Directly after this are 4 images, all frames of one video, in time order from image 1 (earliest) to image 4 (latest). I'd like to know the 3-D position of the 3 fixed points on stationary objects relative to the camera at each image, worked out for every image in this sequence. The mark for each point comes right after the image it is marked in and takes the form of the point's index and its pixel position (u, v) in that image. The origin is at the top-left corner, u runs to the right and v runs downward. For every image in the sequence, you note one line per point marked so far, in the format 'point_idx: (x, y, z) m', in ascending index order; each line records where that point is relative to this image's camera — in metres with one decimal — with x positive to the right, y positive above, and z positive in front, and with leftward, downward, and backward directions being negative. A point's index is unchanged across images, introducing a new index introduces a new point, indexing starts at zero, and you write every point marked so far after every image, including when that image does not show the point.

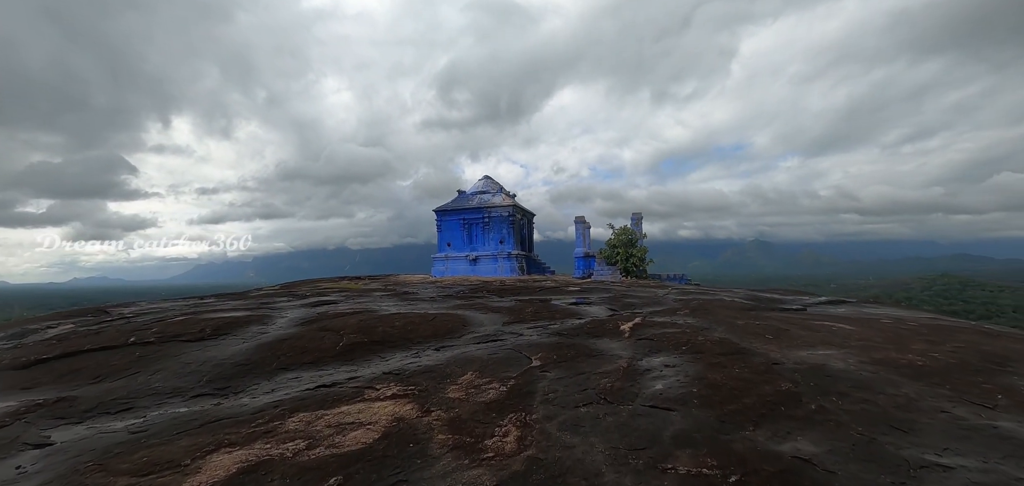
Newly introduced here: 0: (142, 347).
0: (-5.8, -1.6, +6.6) m
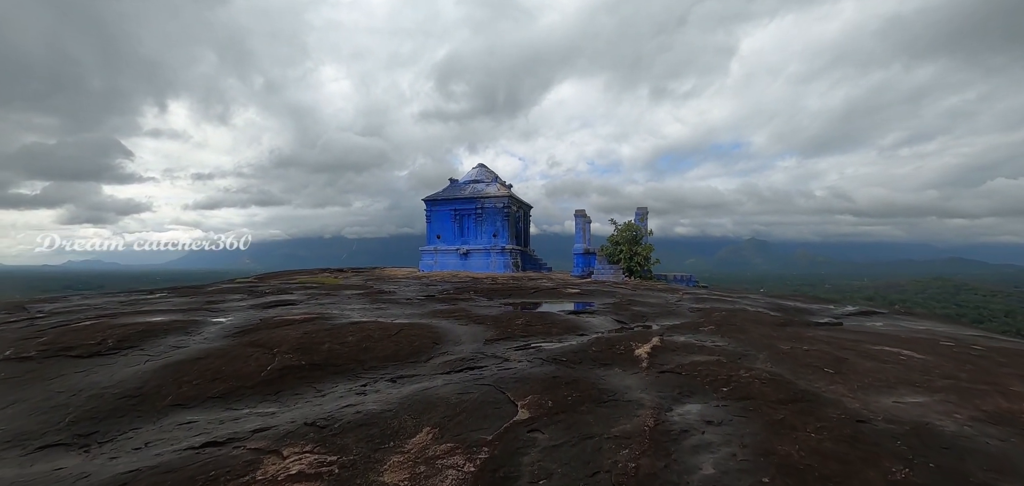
0: (-6.0, -1.5, +5.1) m
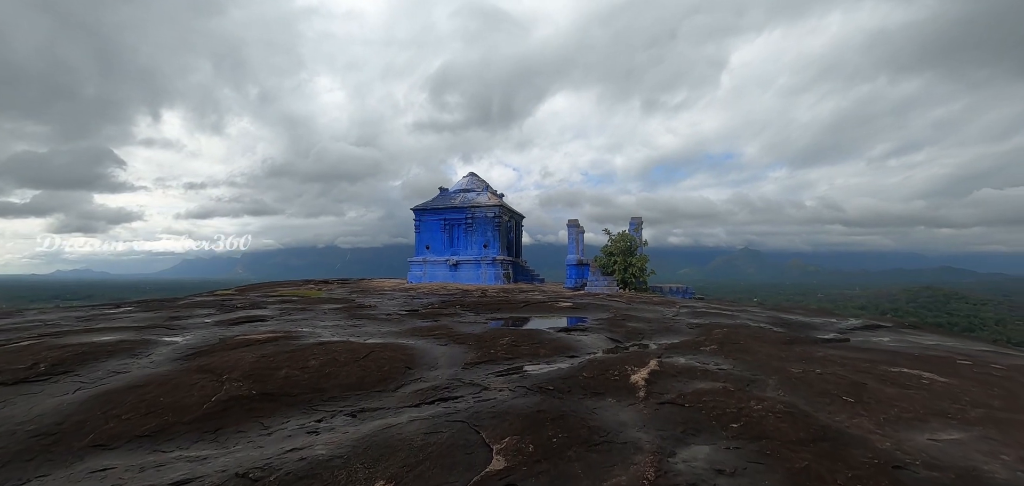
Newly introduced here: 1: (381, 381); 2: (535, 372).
0: (-6.2, -1.6, +4.4) m
1: (-1.4, -1.5, +4.6) m
2: (+0.3, -1.4, +4.7) m
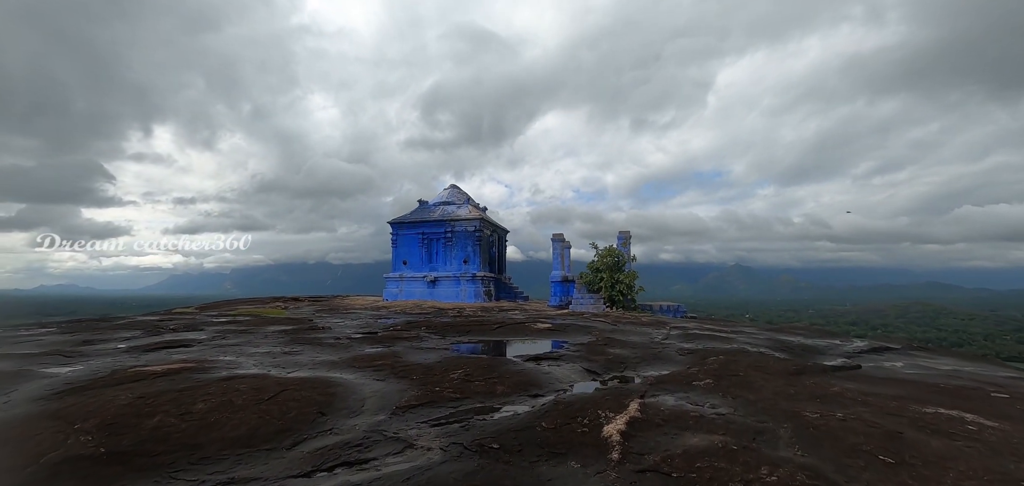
0: (-6.7, -1.7, +3.3) m
1: (-1.9, -1.6, +3.5) m
2: (-0.3, -1.5, +3.7) m
